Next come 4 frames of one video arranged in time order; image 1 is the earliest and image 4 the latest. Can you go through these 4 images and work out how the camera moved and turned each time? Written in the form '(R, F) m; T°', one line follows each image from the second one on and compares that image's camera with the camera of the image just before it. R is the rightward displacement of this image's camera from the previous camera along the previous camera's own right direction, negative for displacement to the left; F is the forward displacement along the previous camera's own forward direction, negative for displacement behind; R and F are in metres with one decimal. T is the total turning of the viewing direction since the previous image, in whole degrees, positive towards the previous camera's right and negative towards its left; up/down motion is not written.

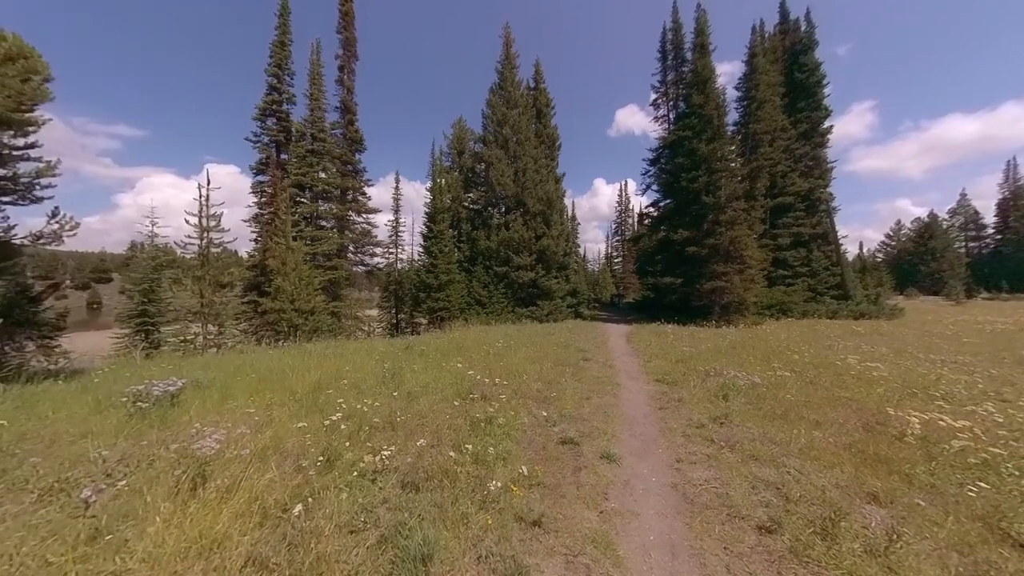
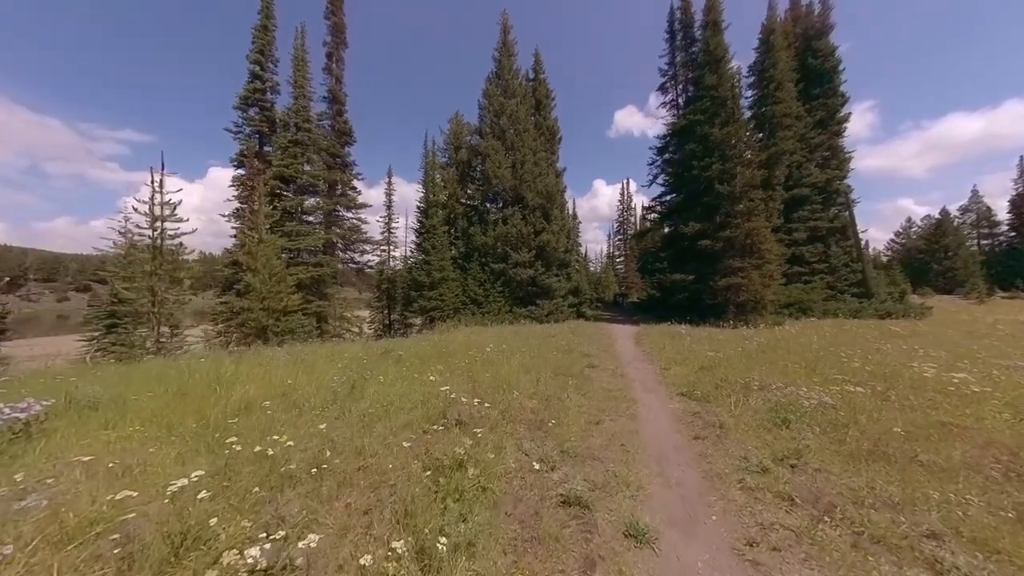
(+0.5, +2.1) m; 0°
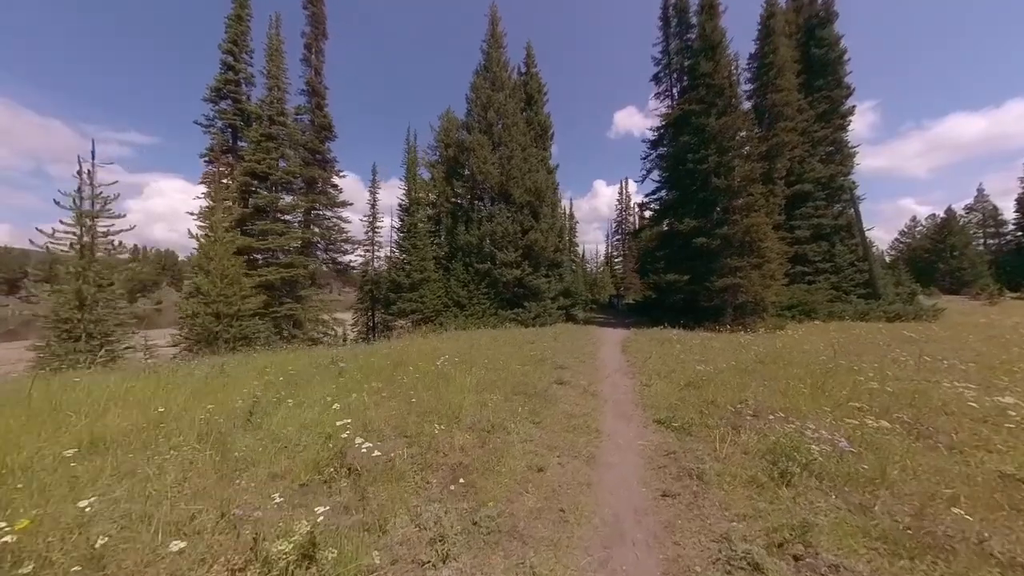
(+2.0, +1.6) m; 0°
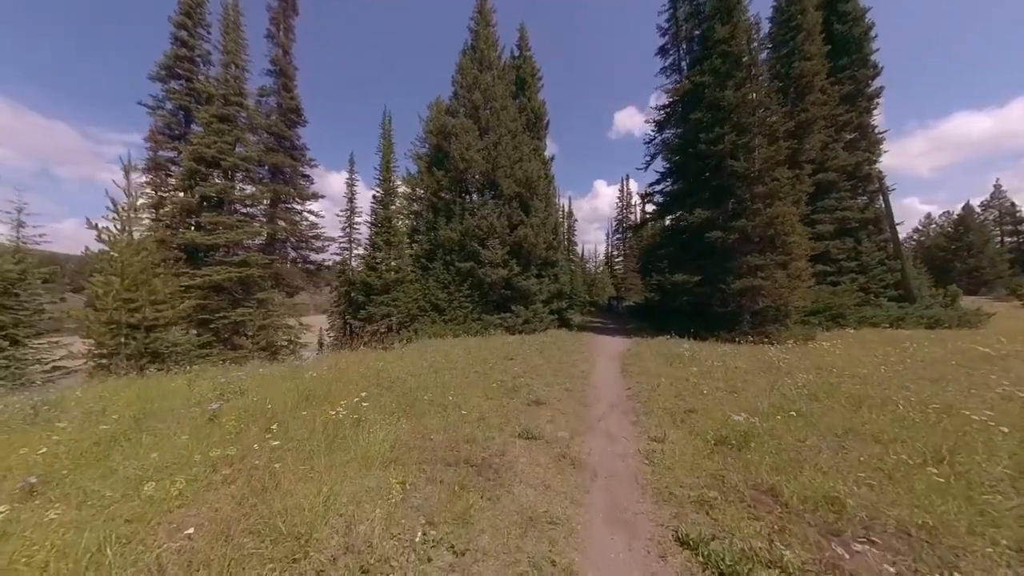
(+1.7, +3.3) m; 0°
